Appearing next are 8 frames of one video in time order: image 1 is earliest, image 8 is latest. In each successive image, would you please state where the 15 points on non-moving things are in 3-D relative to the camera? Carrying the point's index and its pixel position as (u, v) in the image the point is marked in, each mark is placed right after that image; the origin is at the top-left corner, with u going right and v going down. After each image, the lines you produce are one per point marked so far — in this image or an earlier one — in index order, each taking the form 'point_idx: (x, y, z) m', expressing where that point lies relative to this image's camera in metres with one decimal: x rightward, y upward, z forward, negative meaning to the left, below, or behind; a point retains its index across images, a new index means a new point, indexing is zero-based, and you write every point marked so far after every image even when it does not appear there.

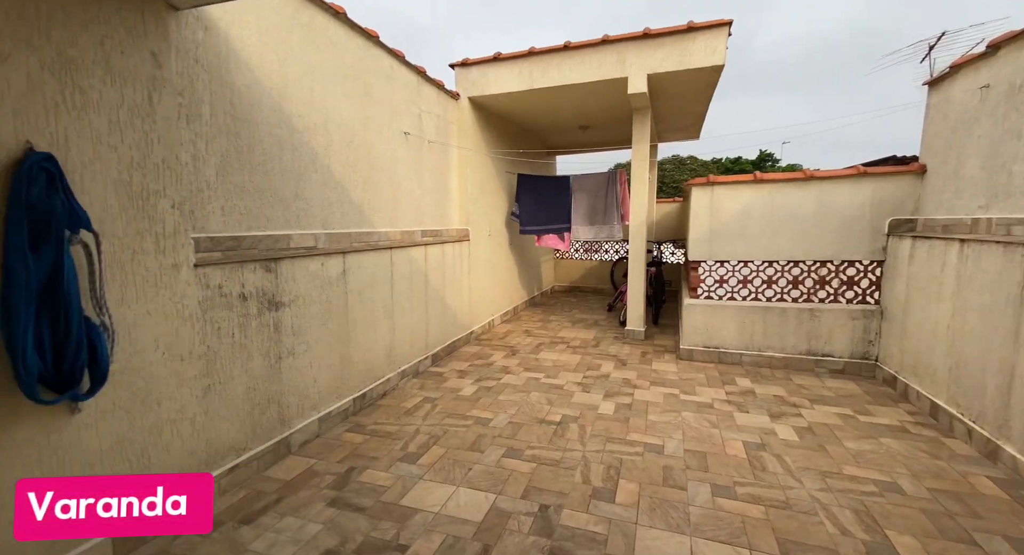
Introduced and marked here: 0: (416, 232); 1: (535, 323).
0: (-0.9, +0.4, +4.0) m
1: (+0.2, -0.6, +6.6) m
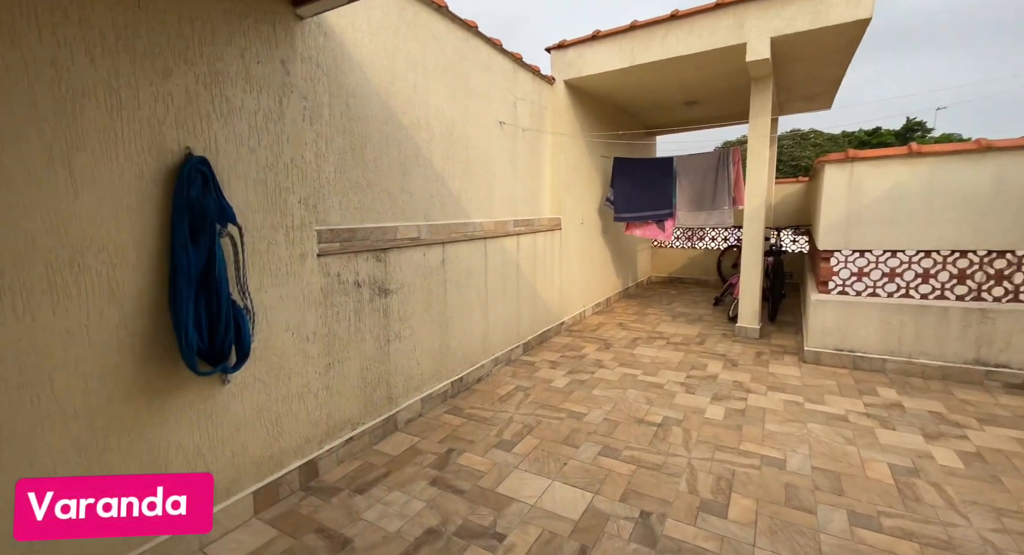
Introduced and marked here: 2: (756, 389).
0: (-0.1, +0.5, +4.0) m
1: (+1.5, -0.5, +6.3) m
2: (+1.9, -0.9, +3.7) m
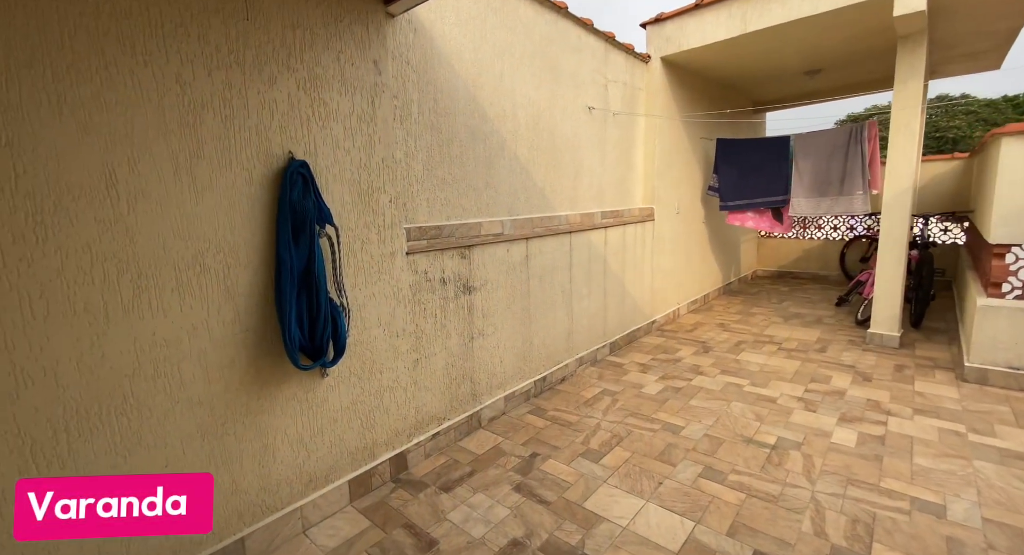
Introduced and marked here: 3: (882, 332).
0: (+0.7, +0.5, +3.8) m
1: (+2.7, -0.5, +5.8) m
2: (+2.5, -0.9, +3.1) m
3: (+3.6, -0.5, +4.6) m
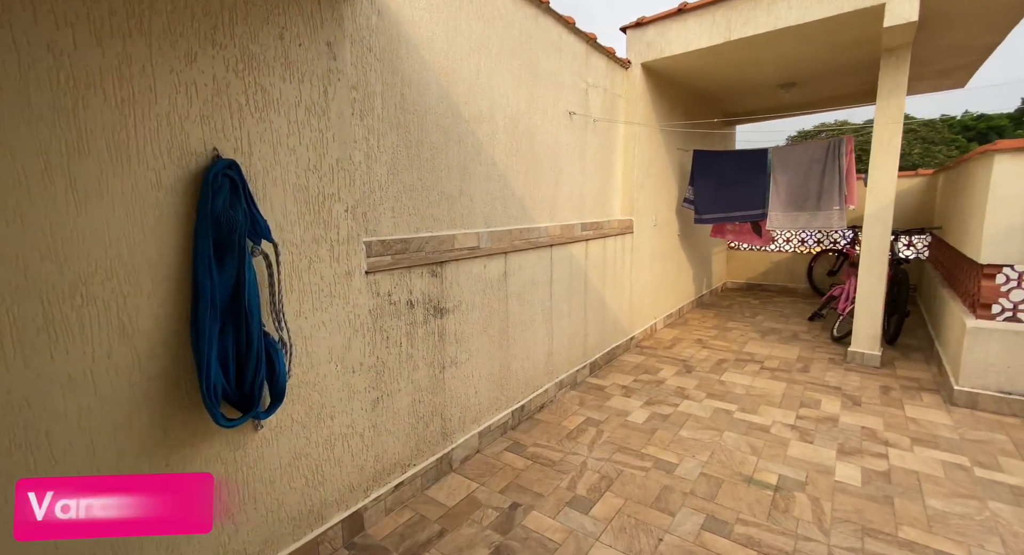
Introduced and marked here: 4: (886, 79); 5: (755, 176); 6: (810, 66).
0: (+0.5, +0.4, +3.5) m
1: (+2.3, -0.6, +5.6) m
2: (+2.4, -1.0, +2.9) m
3: (+3.3, -0.7, +4.5) m
4: (+3.3, +1.7, +4.2) m
5: (+2.8, +1.2, +5.5) m
6: (+3.2, +2.2, +5.1) m
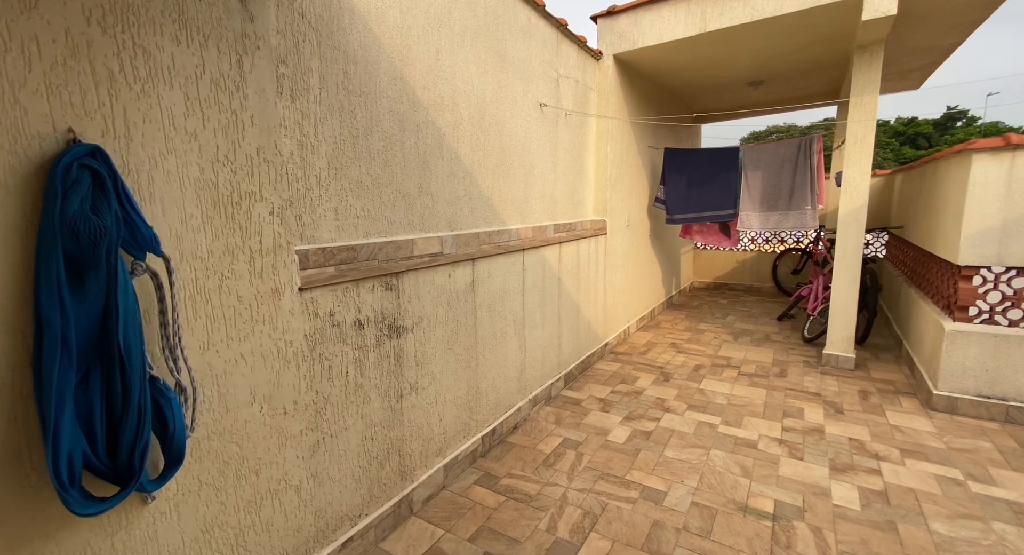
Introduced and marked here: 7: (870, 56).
0: (+0.3, +0.3, +3.2) m
1: (+2.0, -0.6, +5.4) m
2: (+2.2, -1.0, +2.8) m
3: (+3.0, -0.7, +4.5) m
4: (+3.0, +1.7, +4.1) m
5: (+2.4, +1.2, +5.4) m
6: (+2.8, +2.2, +5.0) m
7: (+3.0, +1.8, +4.1) m
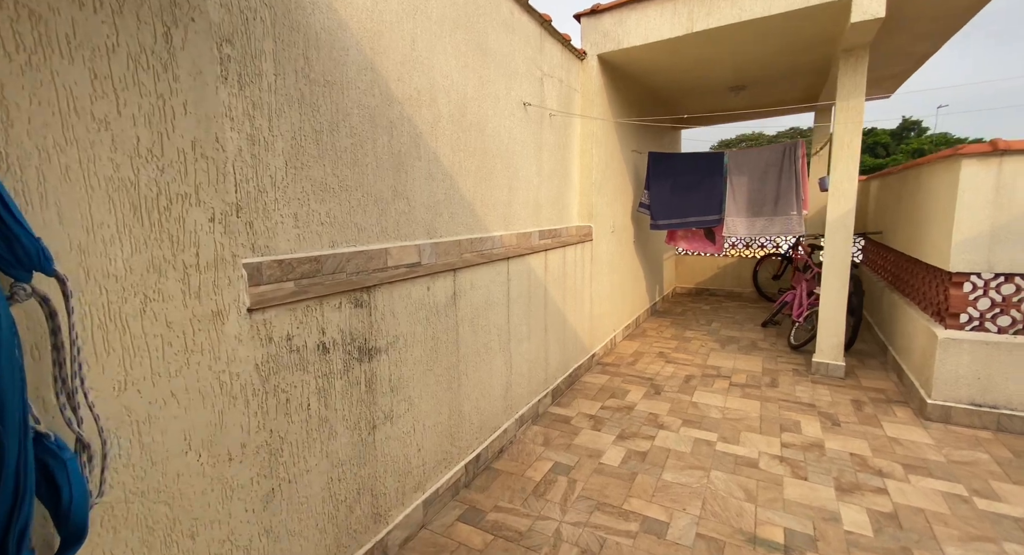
0: (+0.1, +0.3, +3.0) m
1: (+1.8, -0.7, +5.3) m
2: (+2.1, -1.1, +2.7) m
3: (+2.9, -0.8, +4.4) m
4: (+2.8, +1.7, +4.1) m
5: (+2.2, +1.1, +5.3) m
6: (+2.6, +2.1, +4.9) m
7: (+2.9, +1.8, +4.0) m
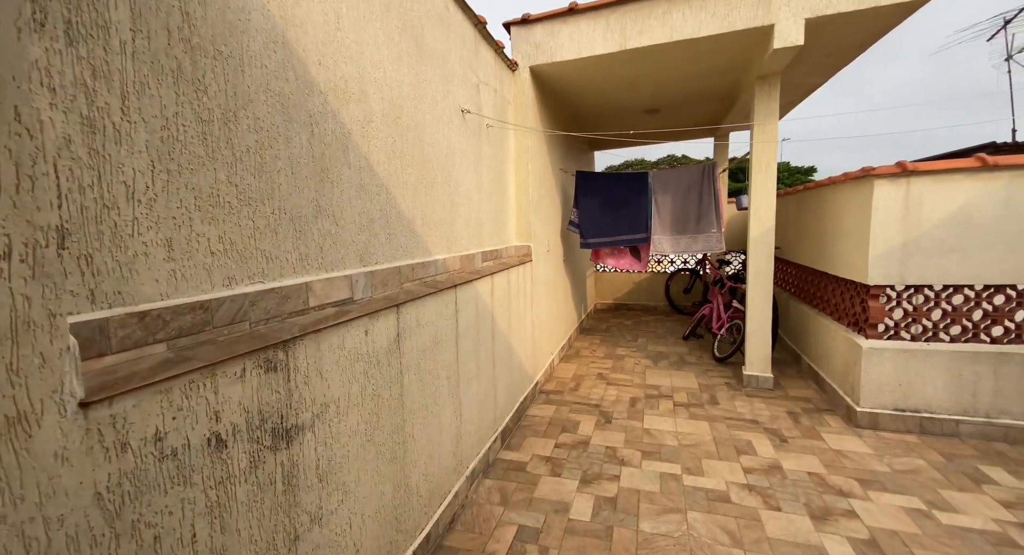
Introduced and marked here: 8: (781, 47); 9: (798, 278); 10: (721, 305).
0: (-0.2, +0.1, +2.7) m
1: (+1.0, -0.9, +5.2) m
2: (+1.9, -1.2, +2.6) m
3: (+2.3, -0.9, +4.4) m
4: (+2.2, +1.5, +4.2) m
5: (+1.4, +0.9, +5.3) m
6: (+1.8, +2.0, +5.0) m
7: (+2.3, +1.7, +4.2) m
8: (+2.0, +1.7, +3.5) m
9: (+3.4, 0.0, +5.6) m
10: (+2.5, -0.3, +5.6) m
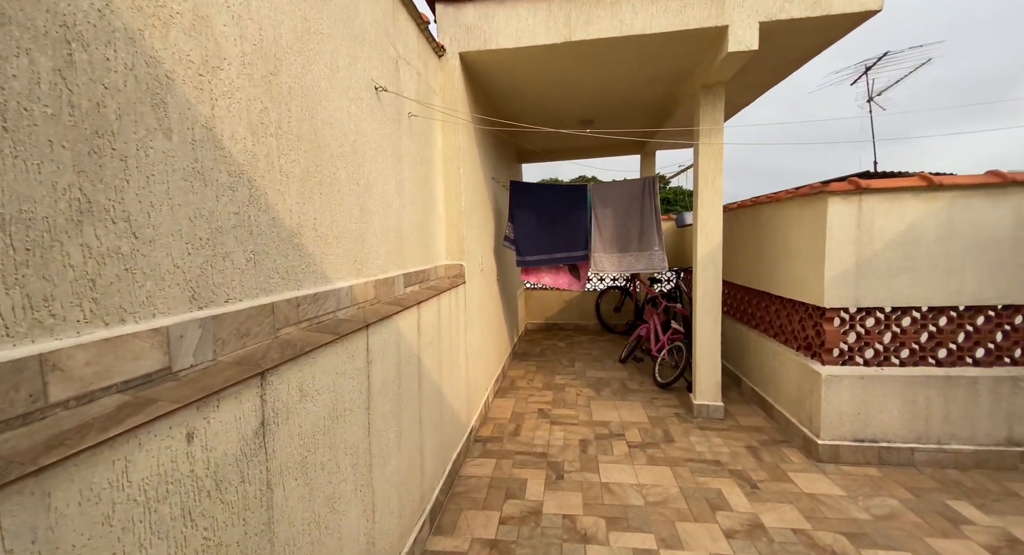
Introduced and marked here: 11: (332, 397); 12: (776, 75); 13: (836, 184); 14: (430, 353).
0: (-0.5, 0.0, +2.0) m
1: (+0.3, -1.1, +4.6) m
2: (+1.6, -1.3, +2.2) m
3: (+1.7, -1.1, +4.1) m
4: (+1.6, +1.4, +4.0) m
5: (+0.7, +0.7, +4.9) m
6: (+1.1, +1.8, +4.7) m
7: (+1.7, +1.5, +4.0) m
8: (+1.5, +1.5, +3.2) m
9: (+2.6, -0.2, +5.5) m
10: (+1.7, -0.5, +5.3) m
11: (-0.5, -0.3, +1.4) m
12: (+2.3, +1.8, +4.2) m
13: (+2.3, +0.7, +3.4) m
14: (-0.4, -0.4, +2.4) m
